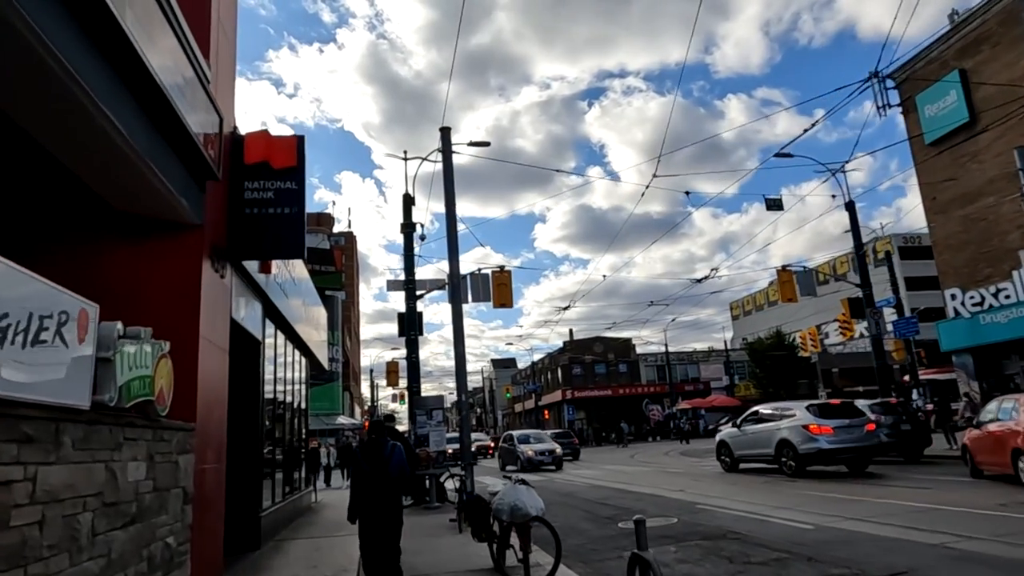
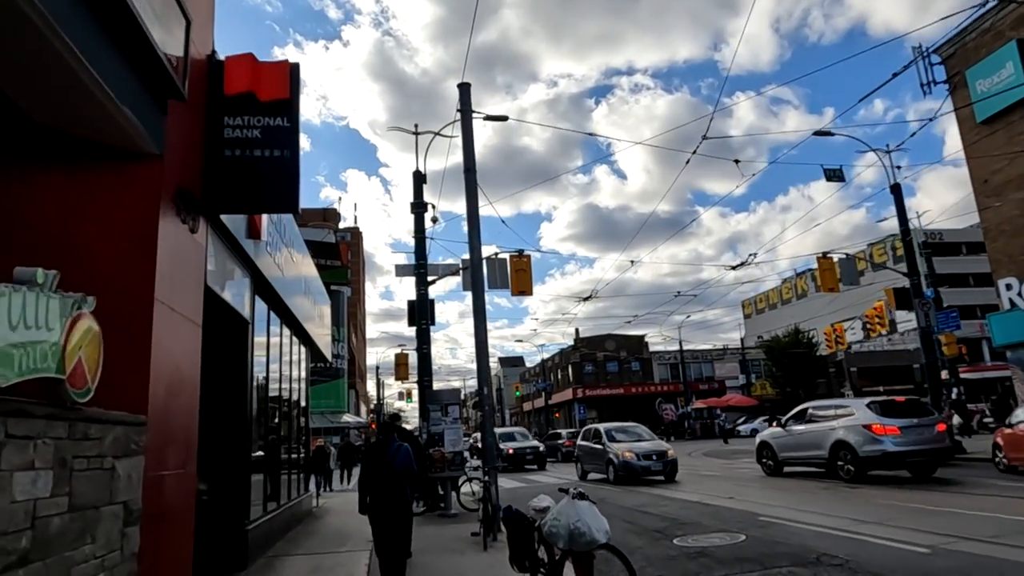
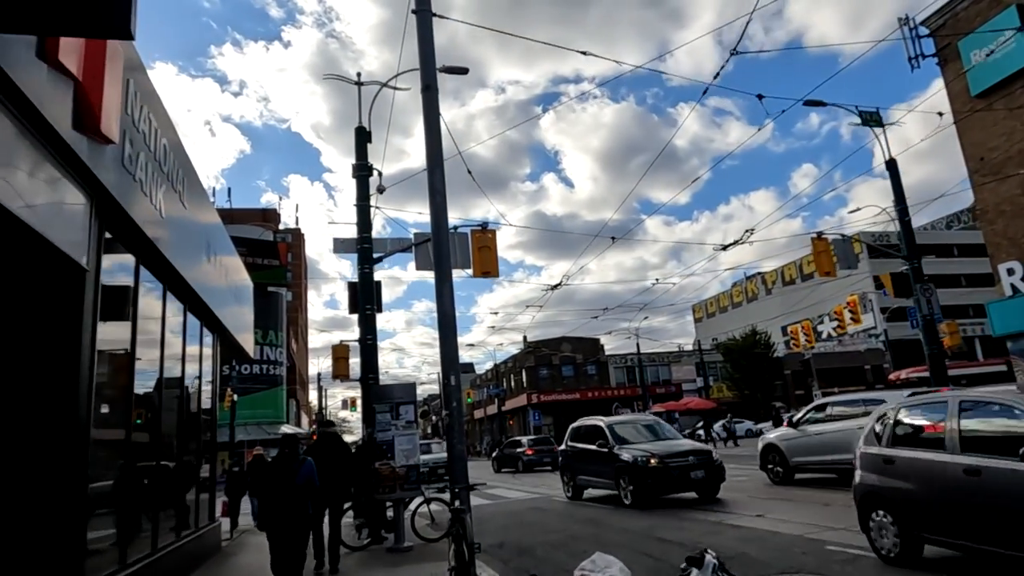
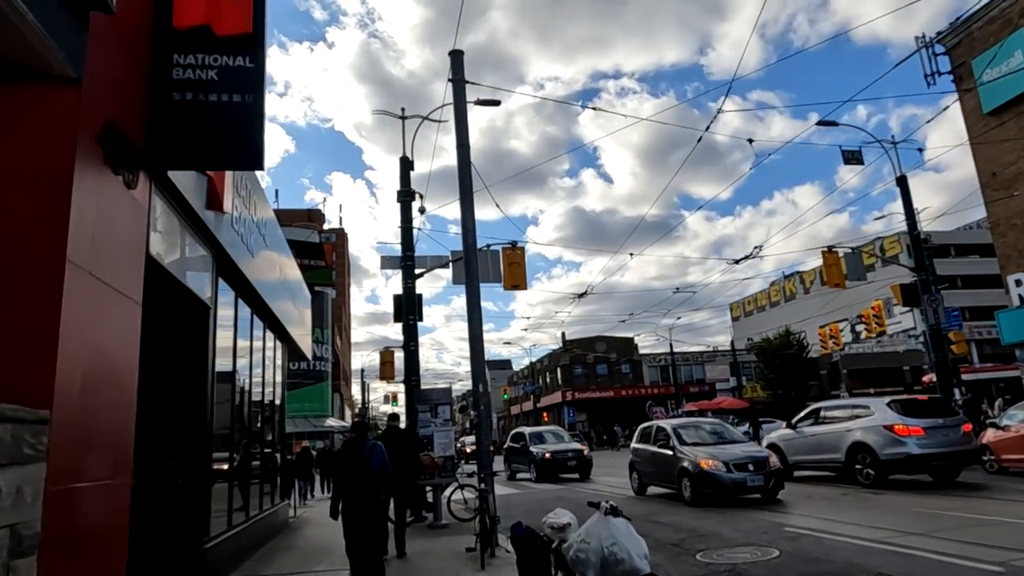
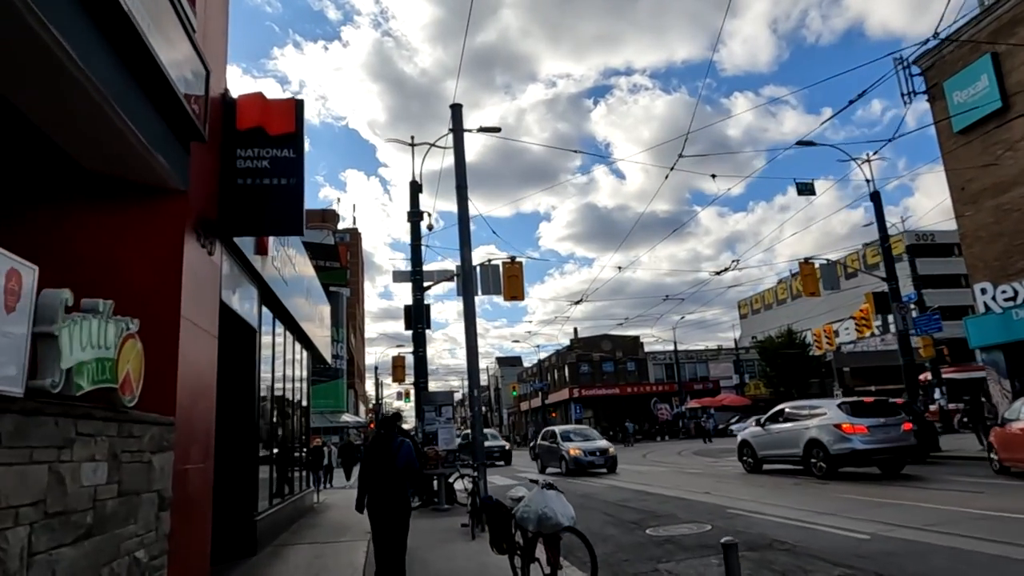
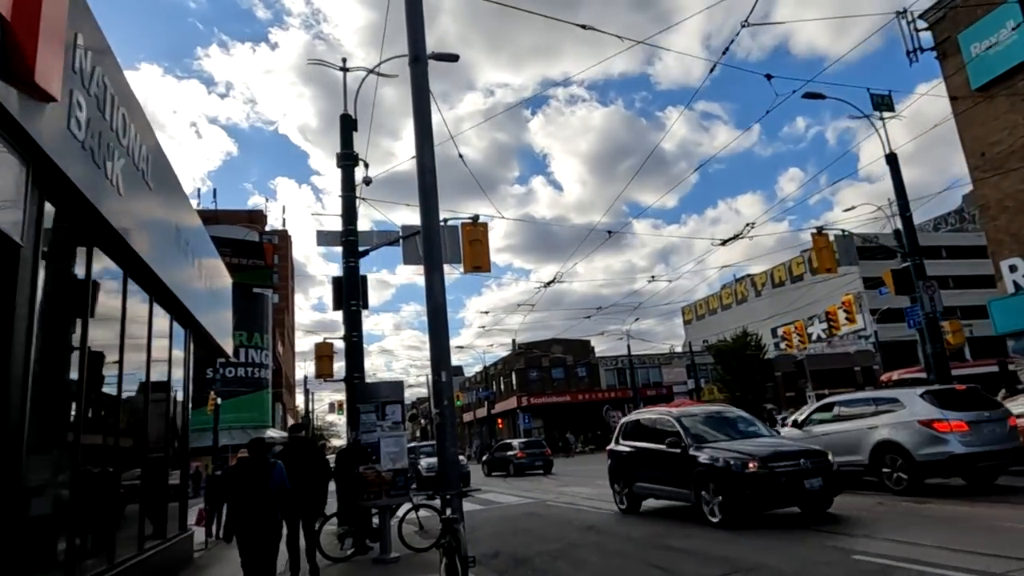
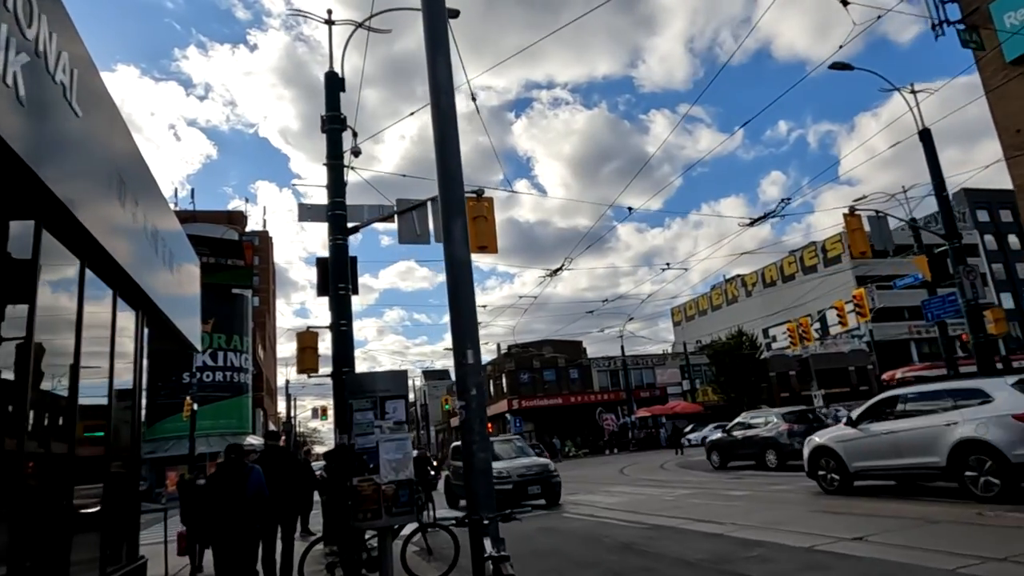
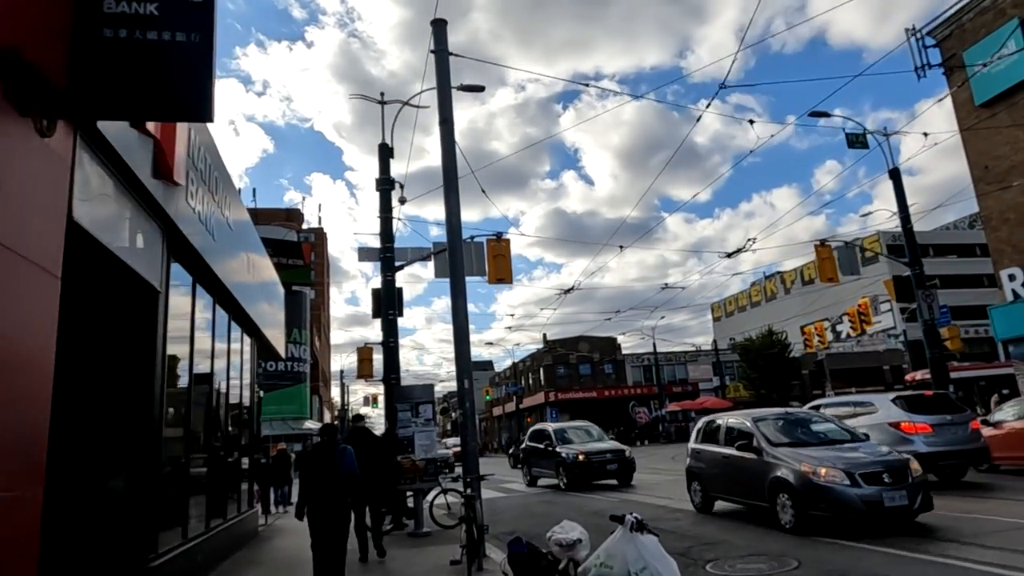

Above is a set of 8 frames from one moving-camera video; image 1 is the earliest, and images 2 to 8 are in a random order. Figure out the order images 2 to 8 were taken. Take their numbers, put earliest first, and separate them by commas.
5, 2, 4, 8, 3, 6, 7
